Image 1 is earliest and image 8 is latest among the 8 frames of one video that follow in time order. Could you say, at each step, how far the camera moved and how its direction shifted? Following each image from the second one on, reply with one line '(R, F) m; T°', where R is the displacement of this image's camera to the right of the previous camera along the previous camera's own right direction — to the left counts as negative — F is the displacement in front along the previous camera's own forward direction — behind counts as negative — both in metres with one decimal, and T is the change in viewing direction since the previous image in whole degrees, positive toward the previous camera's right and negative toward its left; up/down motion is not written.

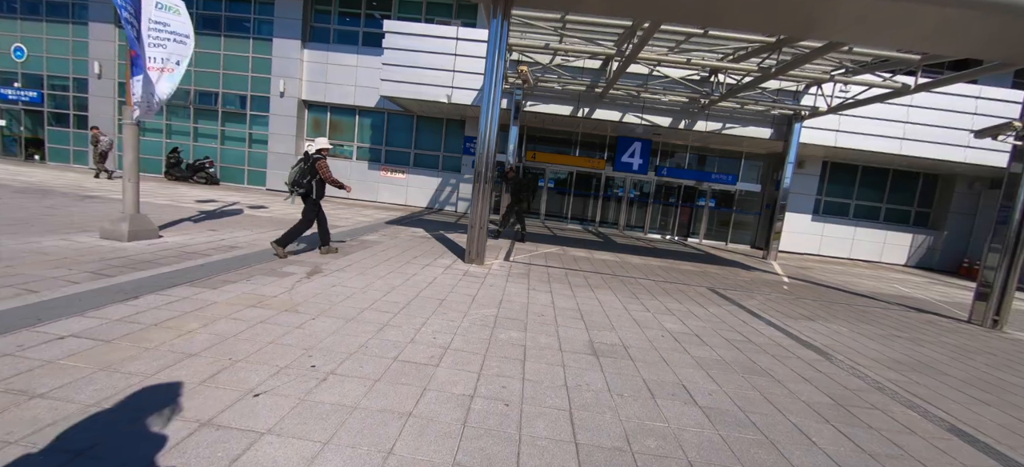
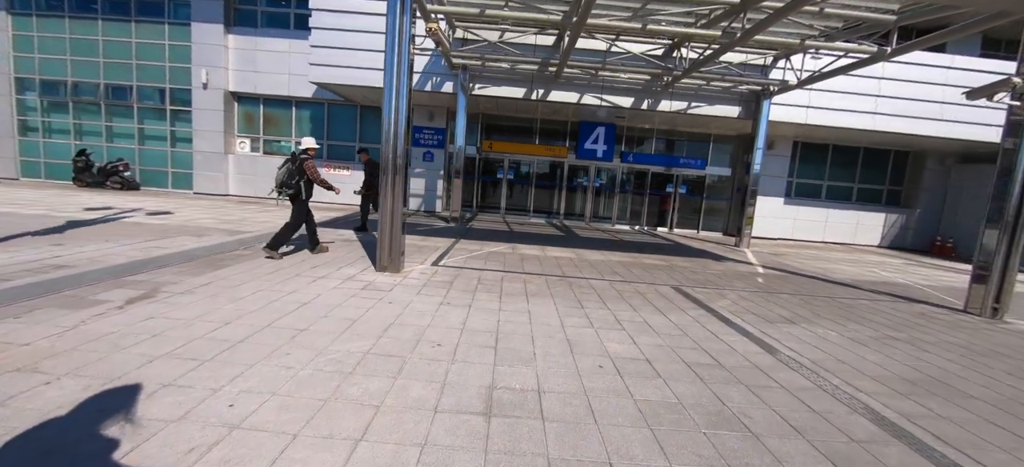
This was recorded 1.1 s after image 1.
(+0.9, +1.4) m; +3°
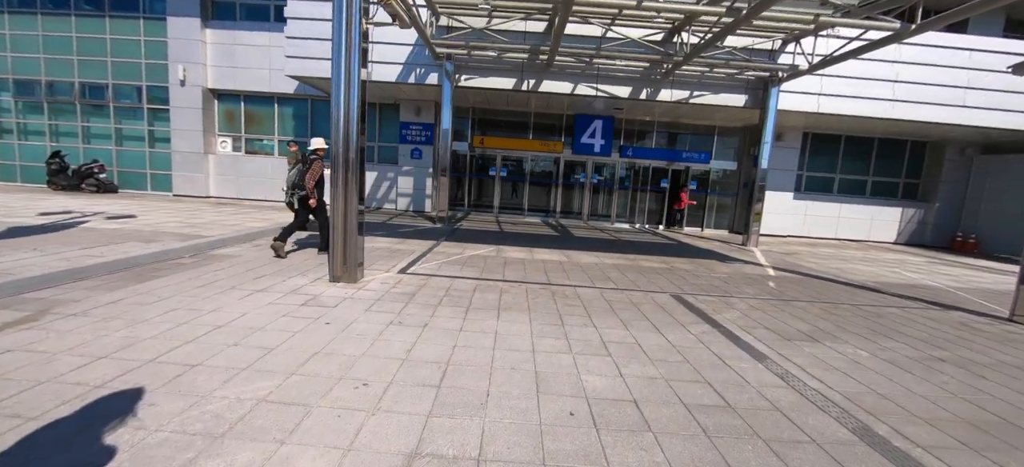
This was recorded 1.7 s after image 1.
(+0.4, +0.8) m; -1°
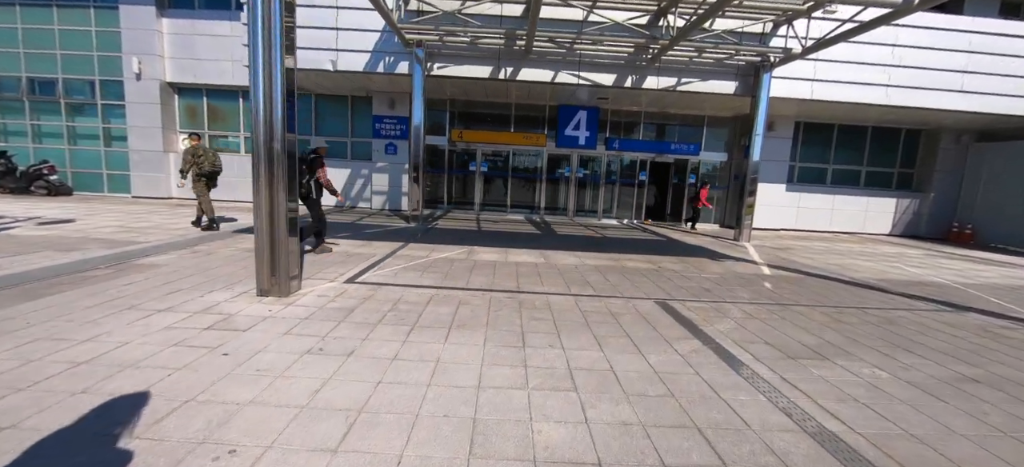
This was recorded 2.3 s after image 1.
(+0.4, +0.8) m; +1°
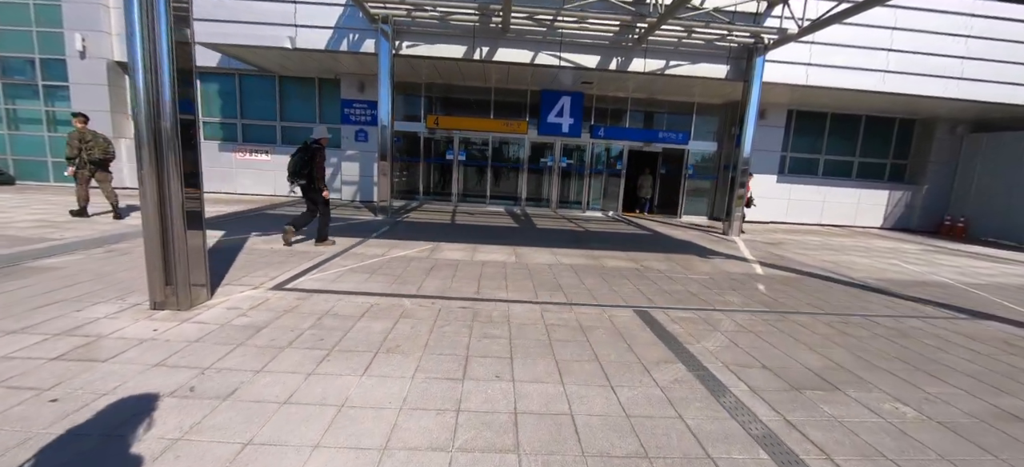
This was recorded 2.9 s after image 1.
(+0.4, +0.8) m; +1°
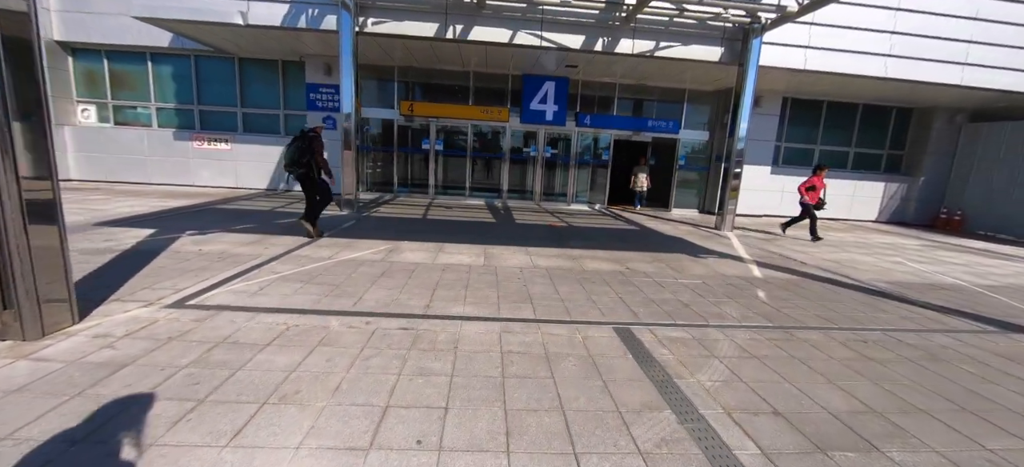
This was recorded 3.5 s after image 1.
(+0.3, +0.8) m; +1°
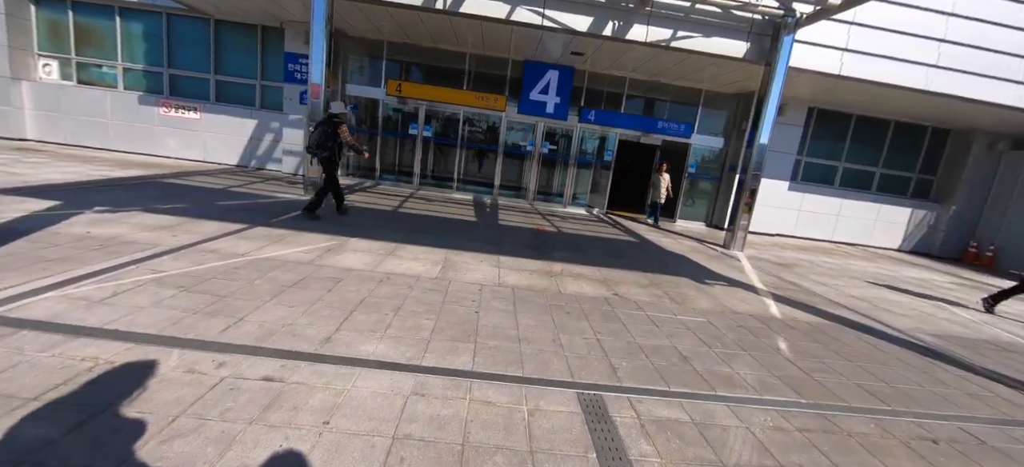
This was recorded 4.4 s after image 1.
(+0.5, +1.1) m; 0°
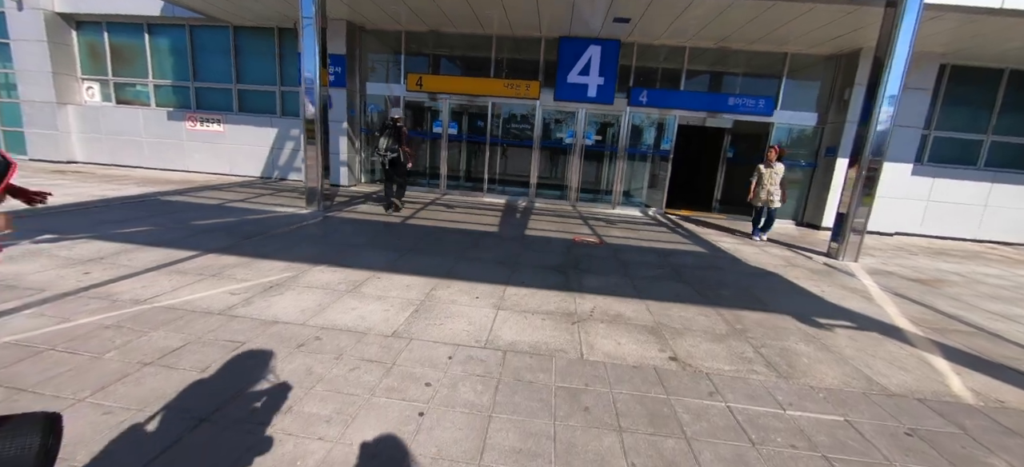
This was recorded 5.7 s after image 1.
(+0.5, +1.6) m; -8°
